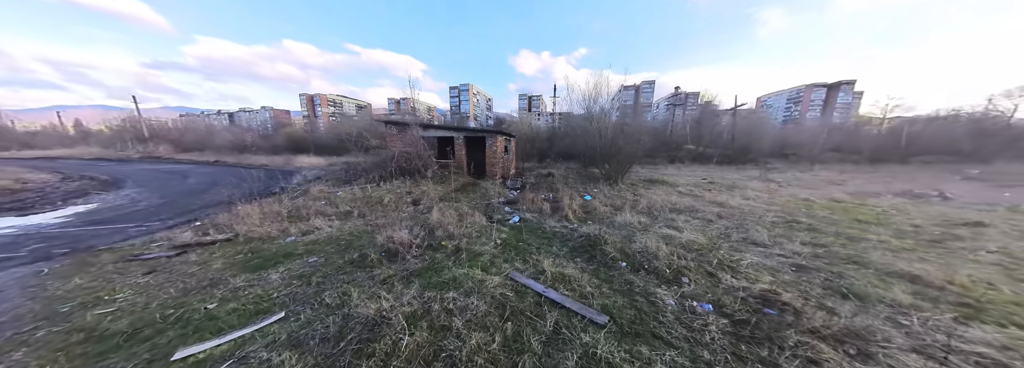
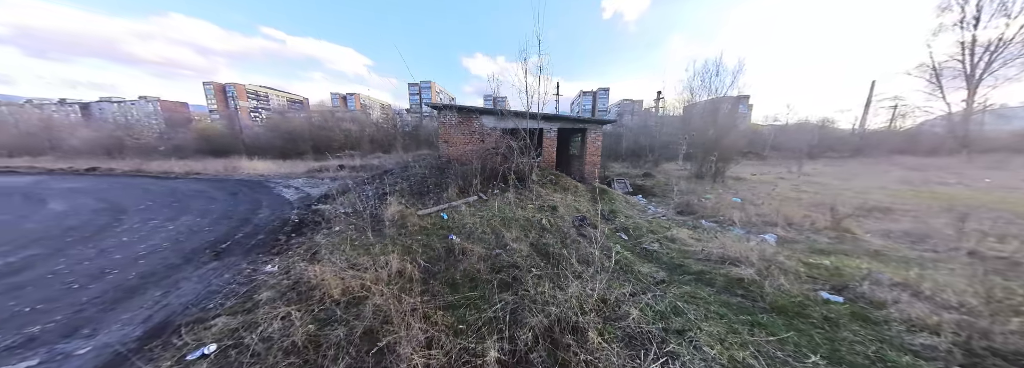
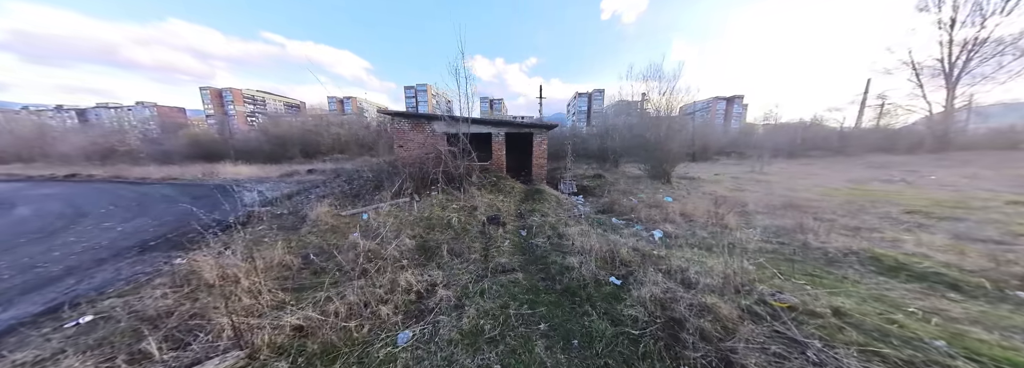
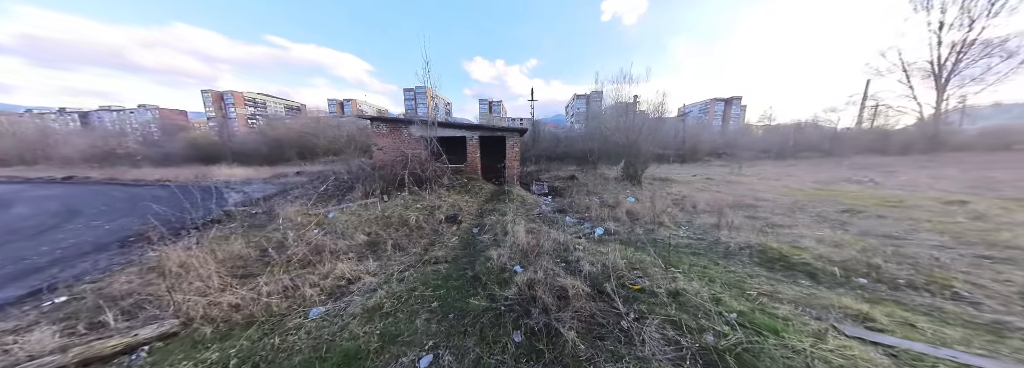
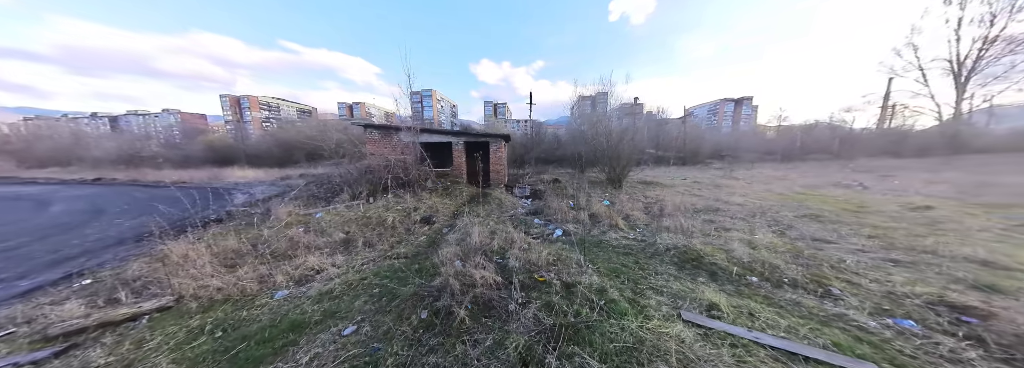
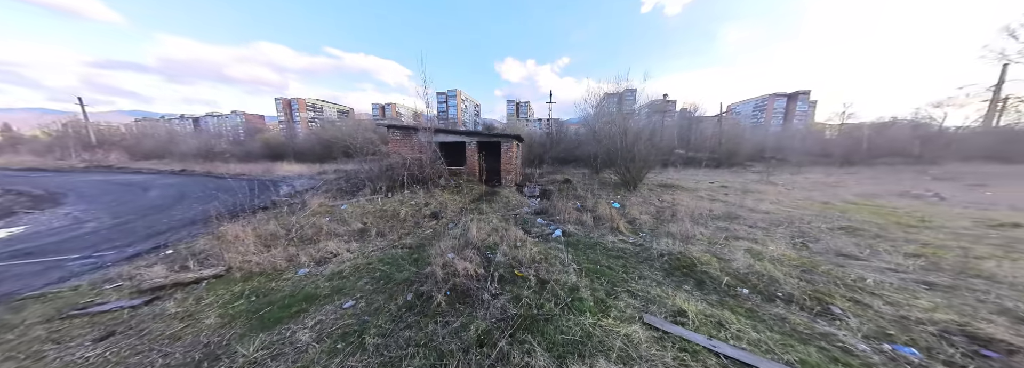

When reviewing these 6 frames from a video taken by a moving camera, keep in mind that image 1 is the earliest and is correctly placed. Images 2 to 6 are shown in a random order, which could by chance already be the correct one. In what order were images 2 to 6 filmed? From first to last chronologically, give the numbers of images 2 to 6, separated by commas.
6, 5, 4, 3, 2
